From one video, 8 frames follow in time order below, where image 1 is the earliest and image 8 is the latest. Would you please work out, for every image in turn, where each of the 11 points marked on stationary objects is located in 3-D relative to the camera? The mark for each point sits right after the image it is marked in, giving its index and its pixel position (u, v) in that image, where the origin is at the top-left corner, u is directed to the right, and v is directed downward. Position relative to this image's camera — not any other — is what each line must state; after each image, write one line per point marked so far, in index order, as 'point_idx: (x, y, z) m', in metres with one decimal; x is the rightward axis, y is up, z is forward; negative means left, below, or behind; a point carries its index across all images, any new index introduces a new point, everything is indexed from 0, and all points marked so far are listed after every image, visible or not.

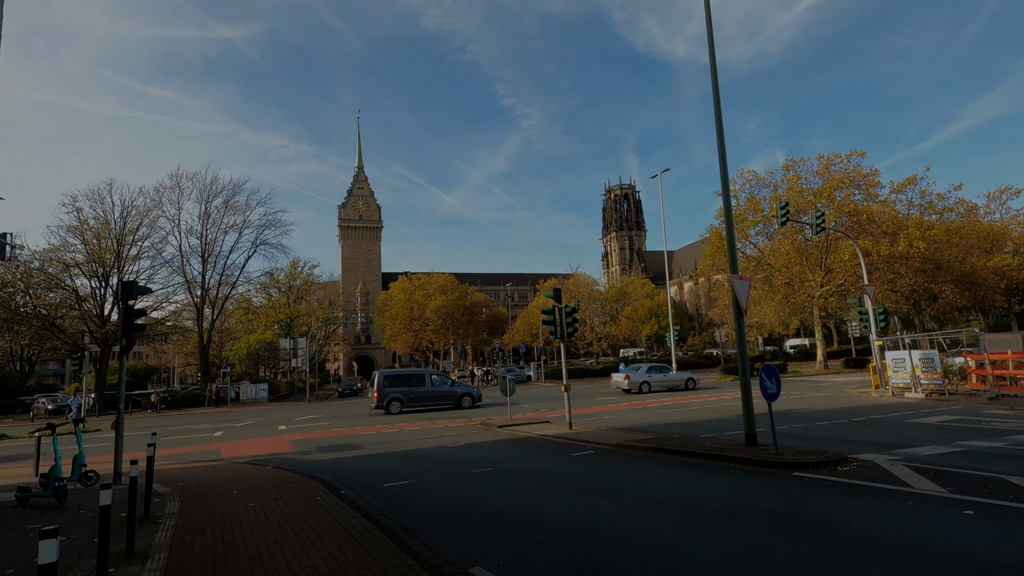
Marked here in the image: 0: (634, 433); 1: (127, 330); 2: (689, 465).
0: (+2.7, -3.2, +12.4) m
1: (-7.3, -0.8, +10.8) m
2: (+2.8, -2.8, +8.8) m
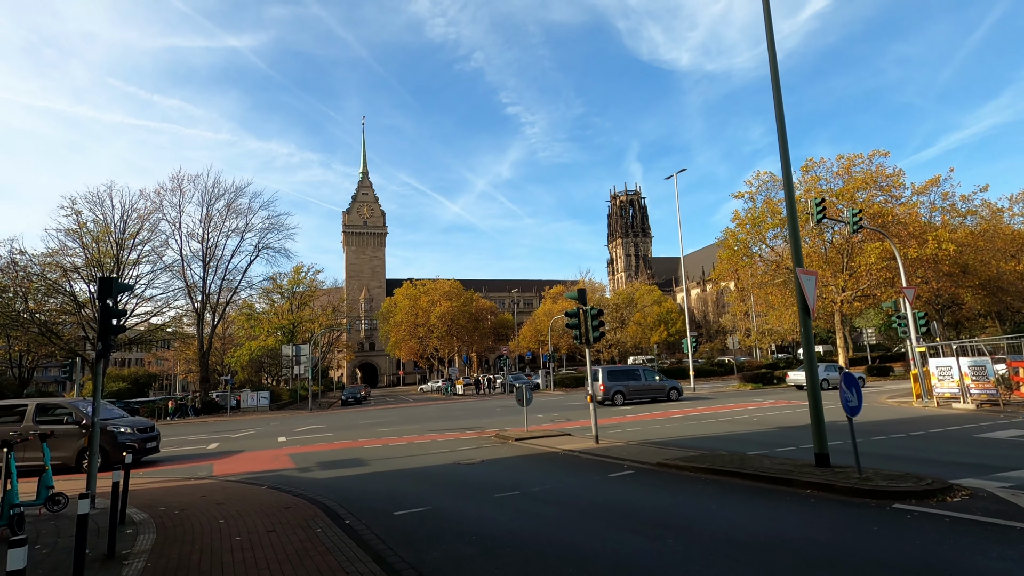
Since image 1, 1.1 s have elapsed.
0: (+3.2, -3.2, +11.1) m
1: (-6.9, -0.8, +9.5) m
2: (+3.2, -2.7, +7.5) m
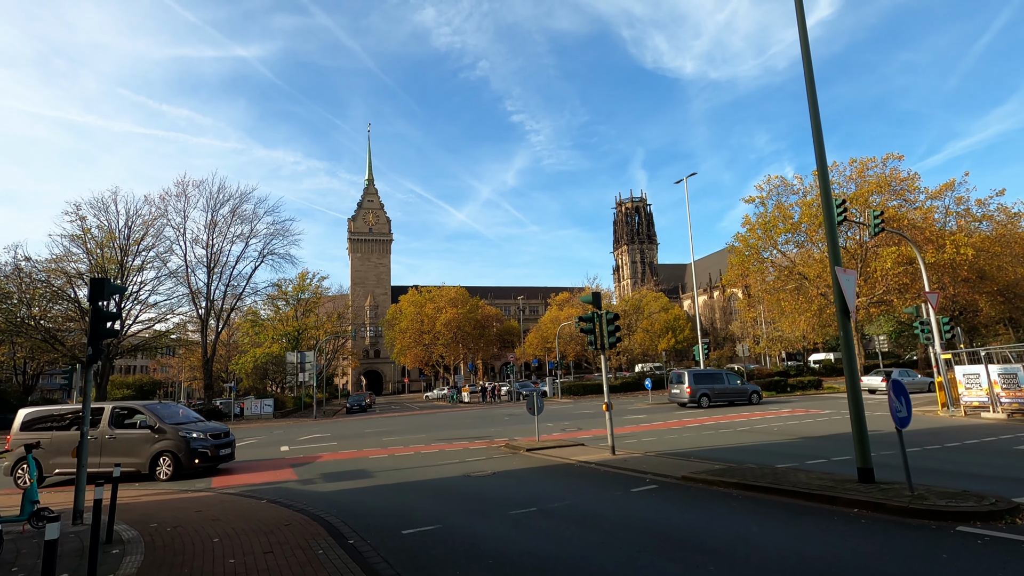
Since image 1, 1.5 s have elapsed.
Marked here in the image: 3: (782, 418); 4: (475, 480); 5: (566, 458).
0: (+3.4, -3.2, +10.5) m
1: (-6.6, -0.8, +9.0) m
2: (+3.4, -2.7, +6.8) m
3: (+9.2, -4.5, +19.4) m
4: (-0.7, -3.5, +10.3) m
5: (+1.2, -3.9, +12.9) m
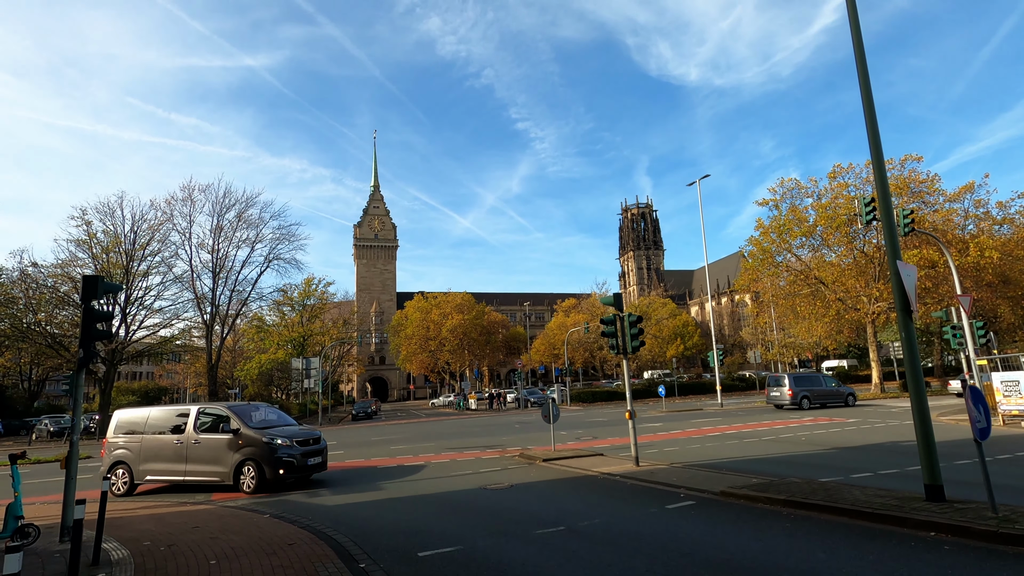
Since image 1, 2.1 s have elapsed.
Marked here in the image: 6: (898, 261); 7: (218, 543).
0: (+3.8, -3.2, +9.7) m
1: (-6.3, -0.8, +8.4) m
2: (+3.8, -2.6, +6.1) m
3: (+9.6, -4.6, +18.6) m
4: (-0.3, -3.5, +9.6) m
5: (+1.6, -3.9, +12.1) m
6: (+4.9, +0.3, +7.2) m
7: (-3.9, -3.4, +7.5) m
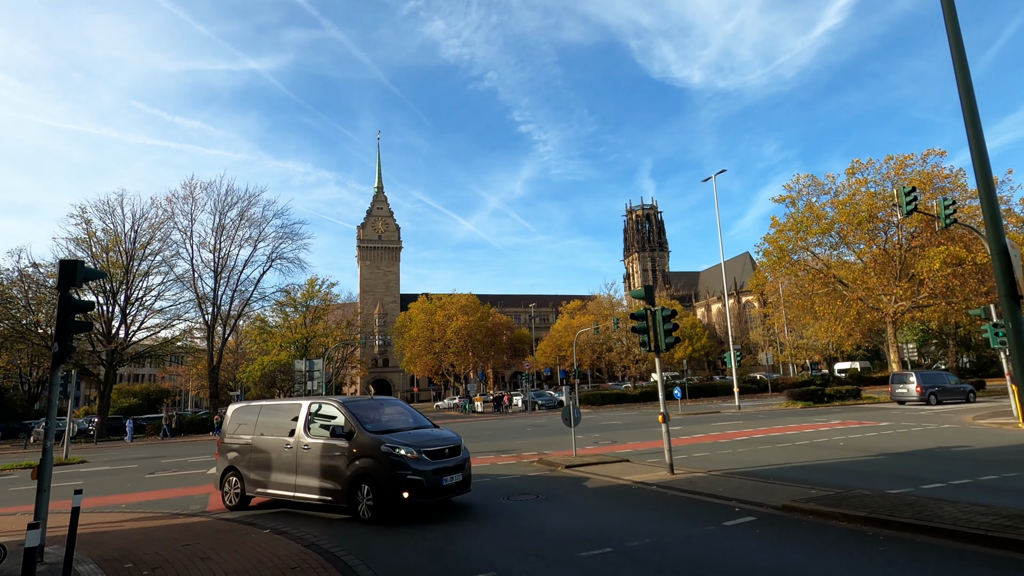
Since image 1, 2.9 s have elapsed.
0: (+4.2, -3.0, +8.7) m
1: (-5.9, -0.6, +7.4) m
2: (+4.2, -2.4, +5.1) m
3: (+10.1, -4.5, +17.5) m
4: (+0.1, -3.3, +8.6) m
5: (+2.0, -3.7, +11.1) m
6: (+5.3, +0.5, +6.2) m
7: (-3.5, -3.2, +6.5) m
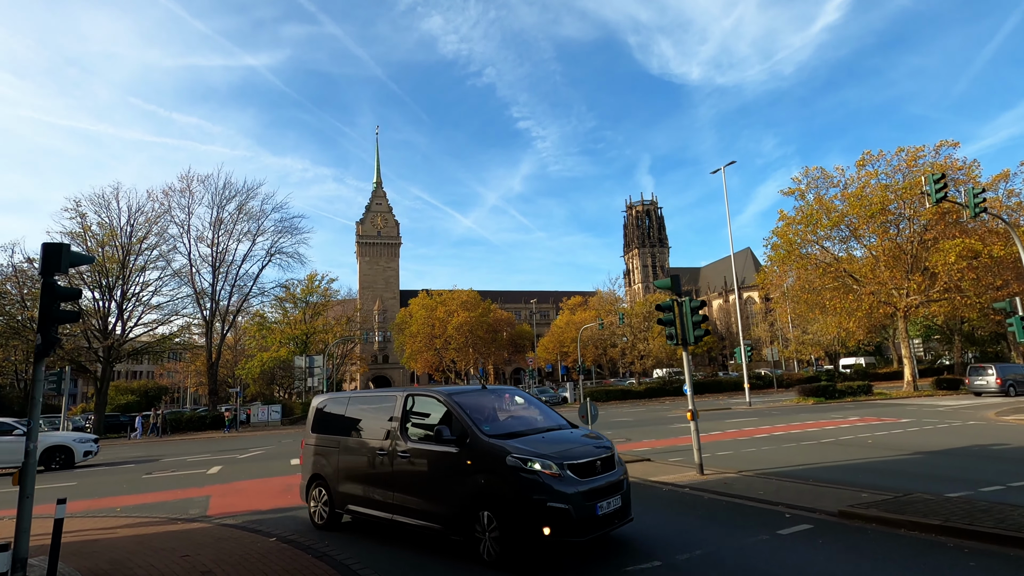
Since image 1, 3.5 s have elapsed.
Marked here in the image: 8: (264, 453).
0: (+4.6, -2.8, +8.1) m
1: (-5.5, -0.4, +6.7) m
2: (+4.5, -2.3, +4.4) m
3: (+10.4, -4.2, +16.9) m
4: (+0.5, -3.1, +8.0) m
5: (+2.4, -3.5, +10.5) m
6: (+5.7, +0.7, +5.6) m
7: (-3.1, -3.0, +5.9) m
8: (-8.4, -5.6, +19.3) m
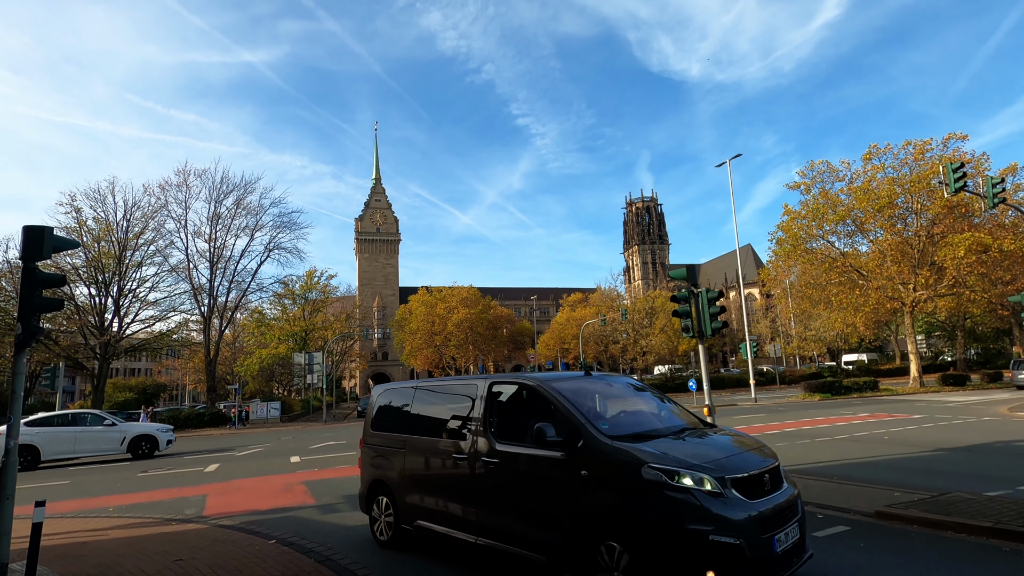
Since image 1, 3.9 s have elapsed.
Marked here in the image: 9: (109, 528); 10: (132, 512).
0: (+4.7, -2.7, +7.6) m
1: (-5.4, -0.2, +6.3) m
2: (+4.7, -2.1, +4.0) m
3: (+10.6, -4.0, +16.5) m
4: (+0.6, -3.0, +7.5) m
5: (+2.5, -3.3, +10.1) m
6: (+5.8, +0.9, +5.1) m
7: (-2.9, -2.9, +5.4) m
8: (-8.3, -5.4, +18.9) m
9: (-6.2, -3.6, +8.8) m
10: (-6.7, -3.9, +10.0) m
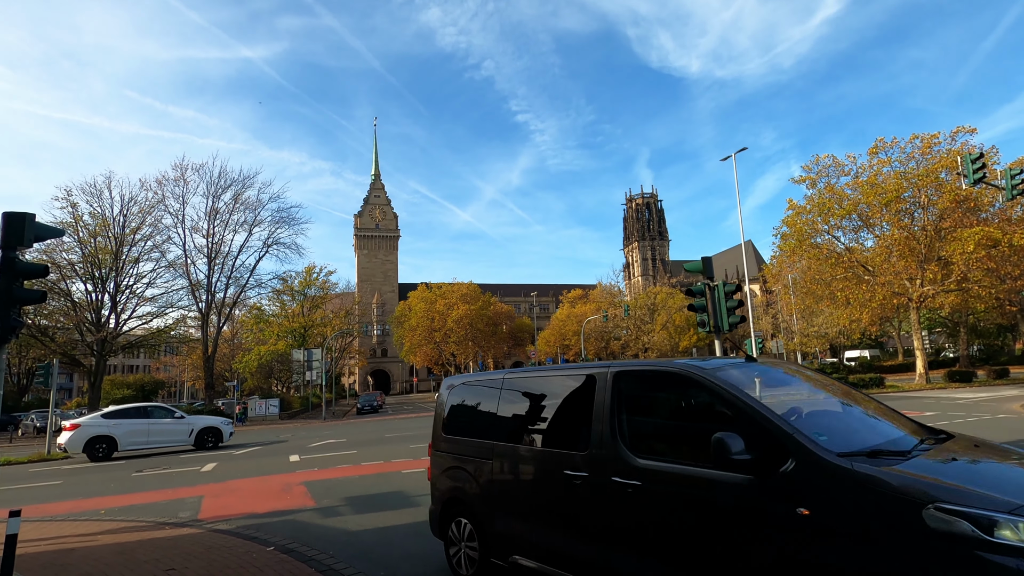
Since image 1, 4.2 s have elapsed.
0: (+4.9, -2.6, +7.2) m
1: (-5.2, -0.2, +5.9) m
2: (+4.9, -2.0, +3.6) m
3: (+10.7, -3.8, +16.1) m
4: (+0.8, -2.9, +7.1) m
5: (+2.7, -3.2, +9.7) m
6: (+6.0, +1.0, +4.7) m
7: (-2.8, -2.8, +5.0) m
8: (-8.2, -5.2, +18.5) m
9: (-6.1, -3.5, +8.3) m
10: (-6.6, -3.8, +9.6) m
